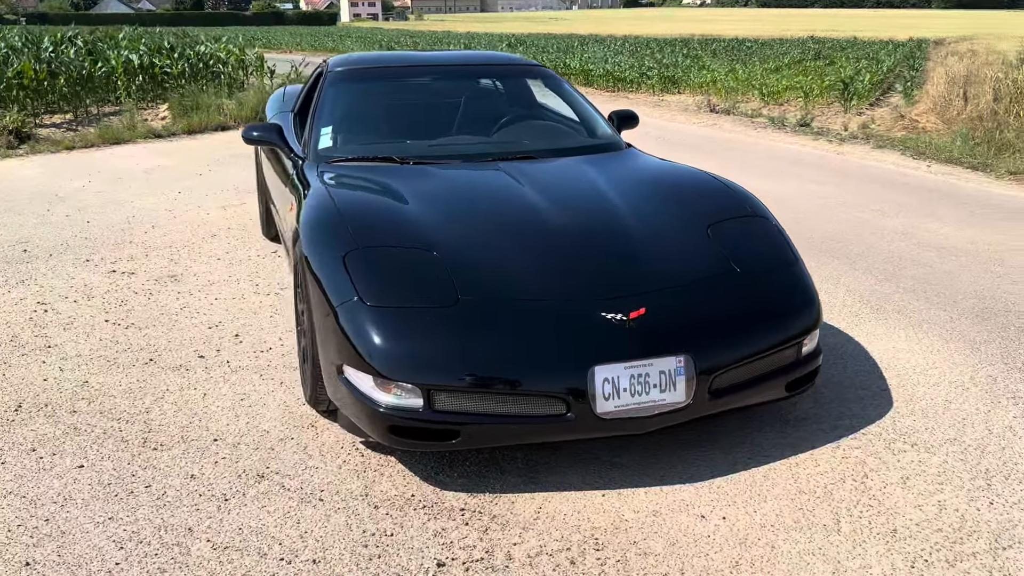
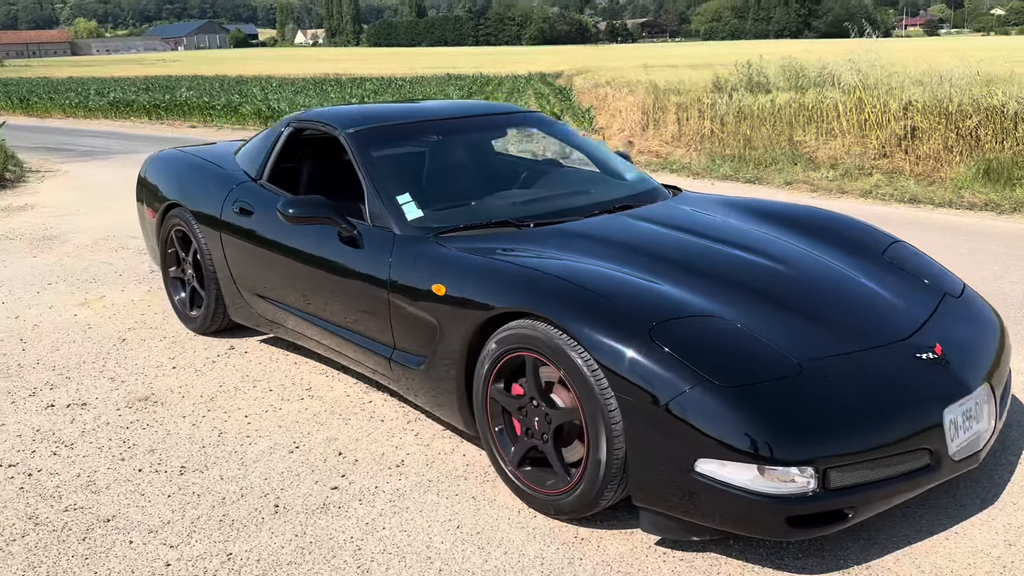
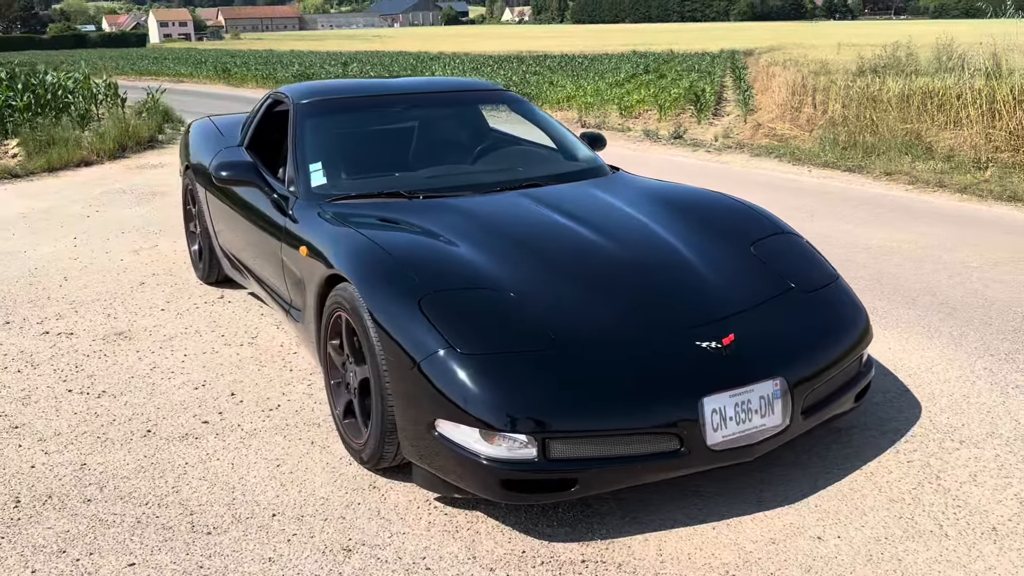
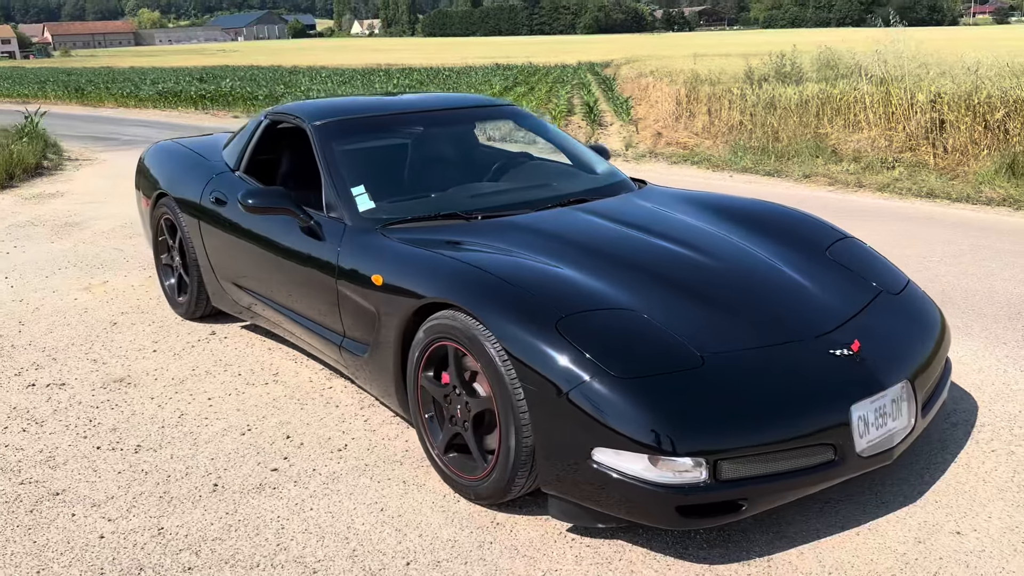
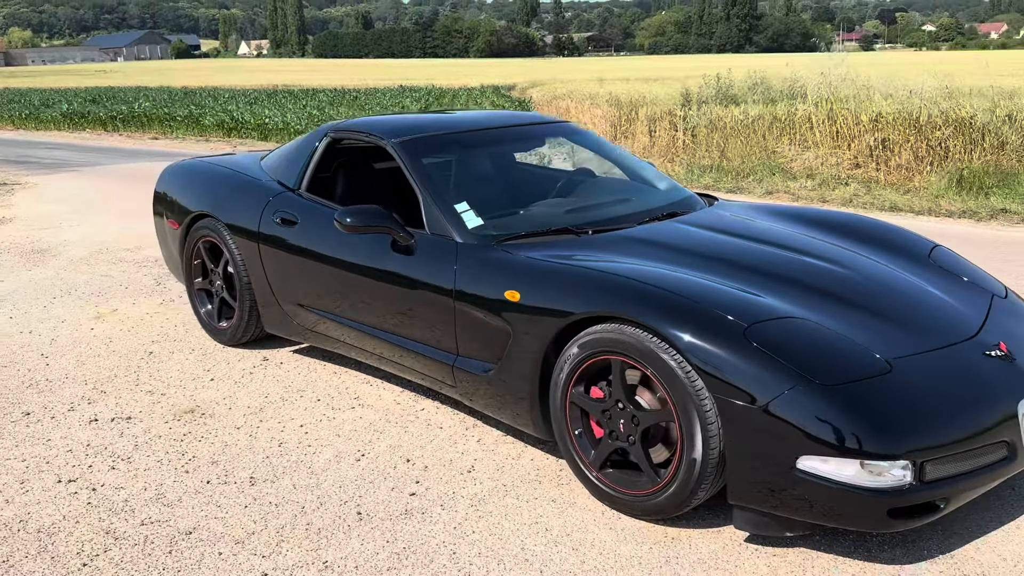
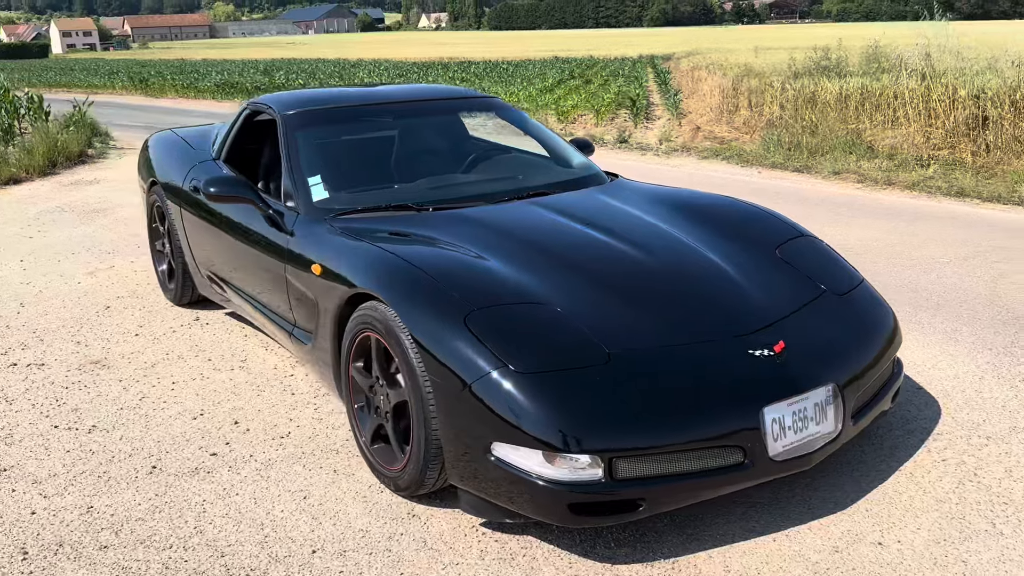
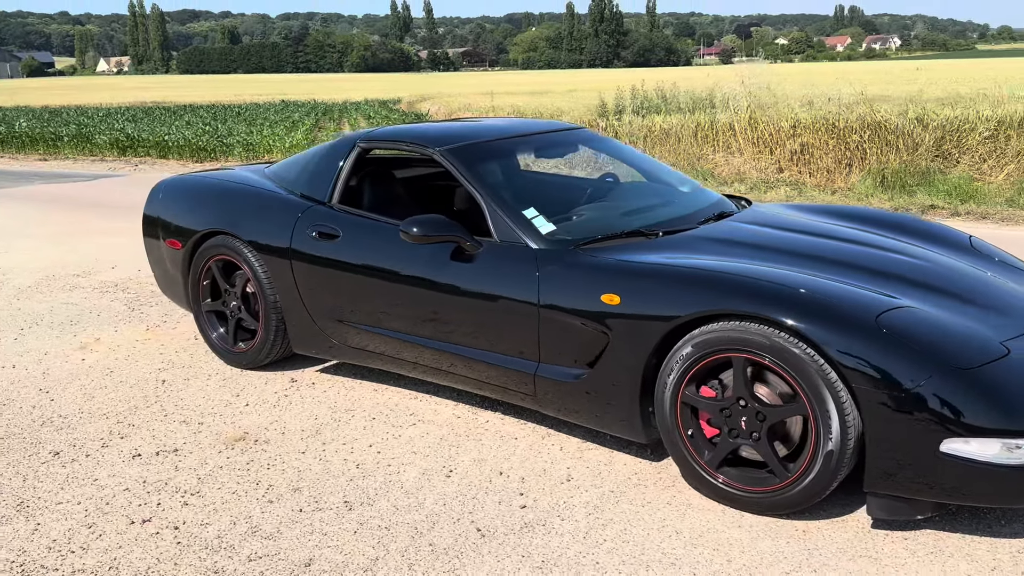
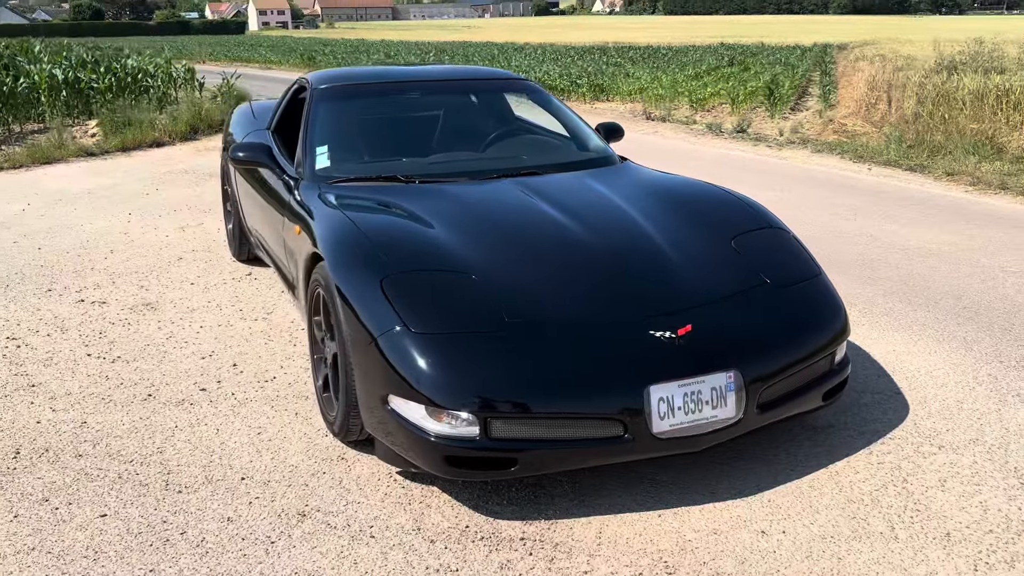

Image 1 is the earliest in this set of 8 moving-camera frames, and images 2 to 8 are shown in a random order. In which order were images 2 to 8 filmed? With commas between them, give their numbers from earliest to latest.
8, 3, 6, 4, 2, 5, 7
